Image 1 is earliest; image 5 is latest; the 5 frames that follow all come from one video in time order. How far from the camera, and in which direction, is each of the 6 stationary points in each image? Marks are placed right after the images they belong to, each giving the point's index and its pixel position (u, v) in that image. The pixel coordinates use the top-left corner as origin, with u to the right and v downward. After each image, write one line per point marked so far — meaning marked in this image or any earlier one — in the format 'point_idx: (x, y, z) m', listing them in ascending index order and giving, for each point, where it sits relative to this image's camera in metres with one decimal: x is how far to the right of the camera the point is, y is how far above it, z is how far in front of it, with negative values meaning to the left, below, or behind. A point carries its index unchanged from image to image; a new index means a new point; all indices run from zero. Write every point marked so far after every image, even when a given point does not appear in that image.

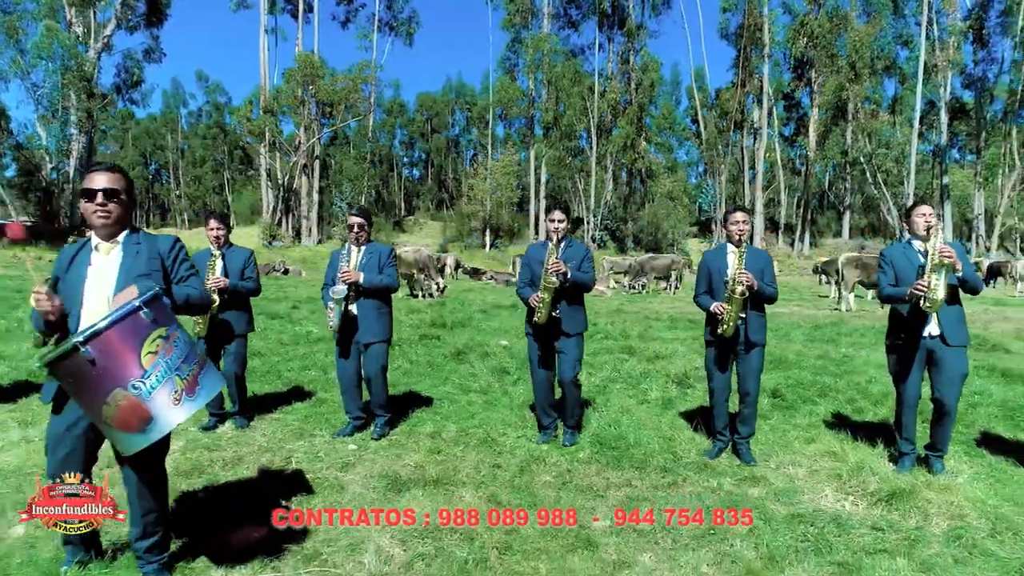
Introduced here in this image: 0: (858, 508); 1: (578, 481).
0: (+2.0, -1.3, +4.2) m
1: (+0.4, -1.3, +4.7) m
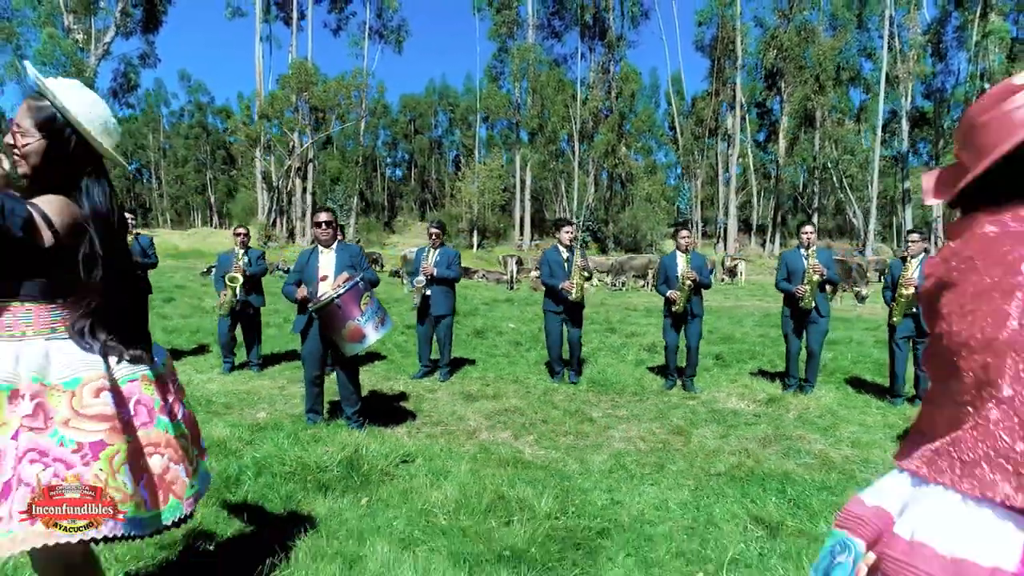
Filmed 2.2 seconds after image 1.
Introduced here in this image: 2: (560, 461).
0: (+2.3, -1.2, +7.0) m
1: (+0.7, -1.1, +7.4) m
2: (+0.3, -1.2, +5.1) m
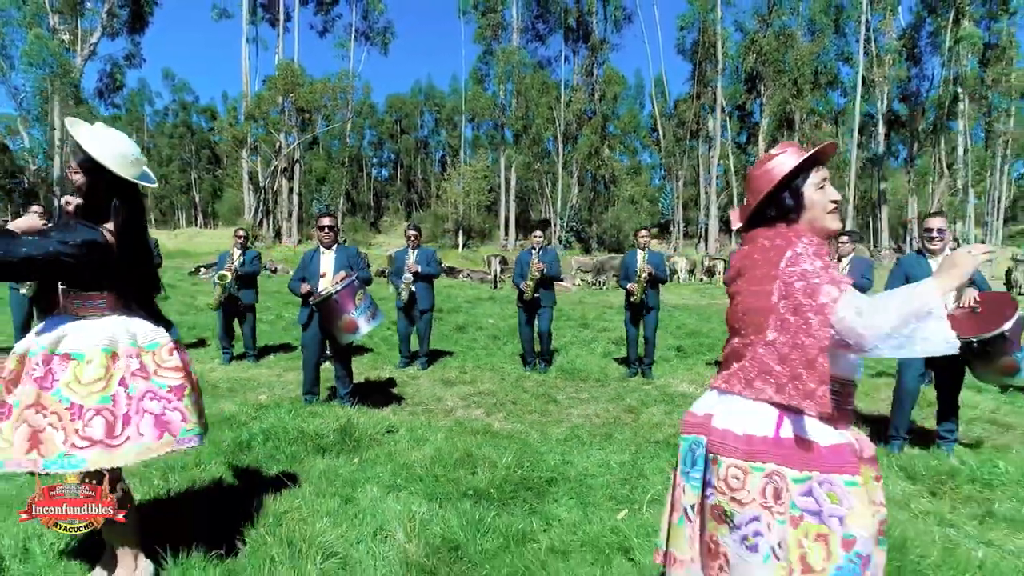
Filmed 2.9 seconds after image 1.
0: (+2.0, -1.1, +7.9) m
1: (+0.4, -1.1, +8.3) m
2: (+0.1, -1.2, +5.9) m
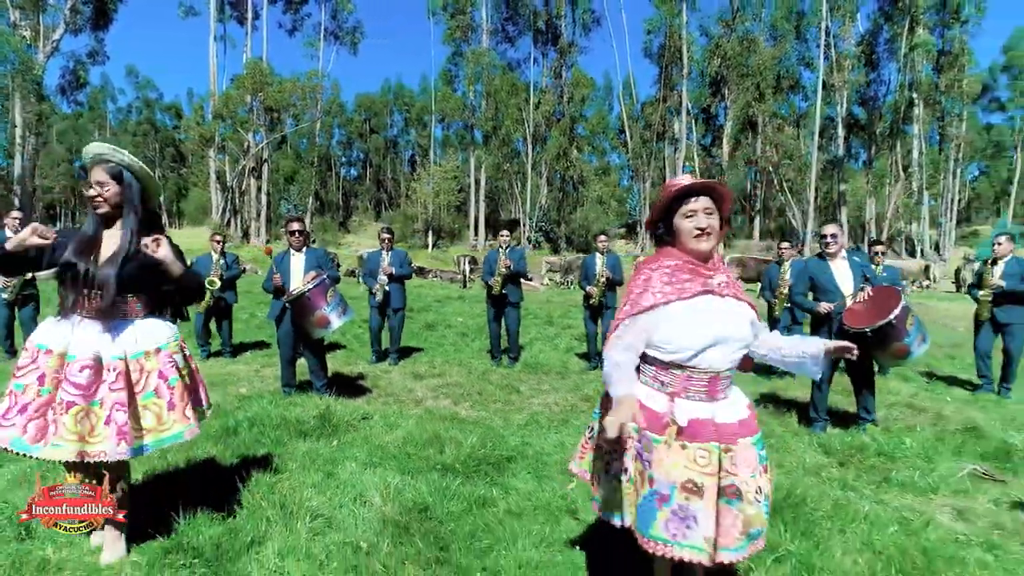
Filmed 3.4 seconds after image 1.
0: (+1.6, -1.1, +8.5) m
1: (0.0, -1.1, +8.9) m
2: (-0.2, -1.2, +6.4) m
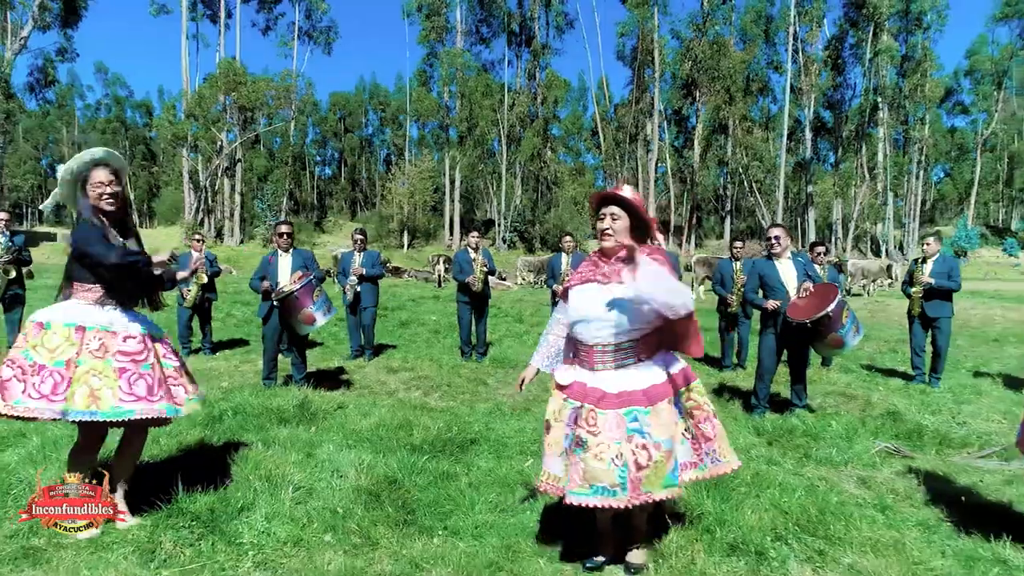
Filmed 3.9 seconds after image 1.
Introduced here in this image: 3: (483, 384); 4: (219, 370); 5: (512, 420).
0: (+1.2, -1.1, +9.1) m
1: (-0.4, -1.1, +9.4) m
2: (-0.5, -1.2, +7.0) m
3: (-0.3, -1.1, +8.3) m
4: (-3.6, -1.0, +8.9) m
5: (0.0, -1.2, +6.4) m
